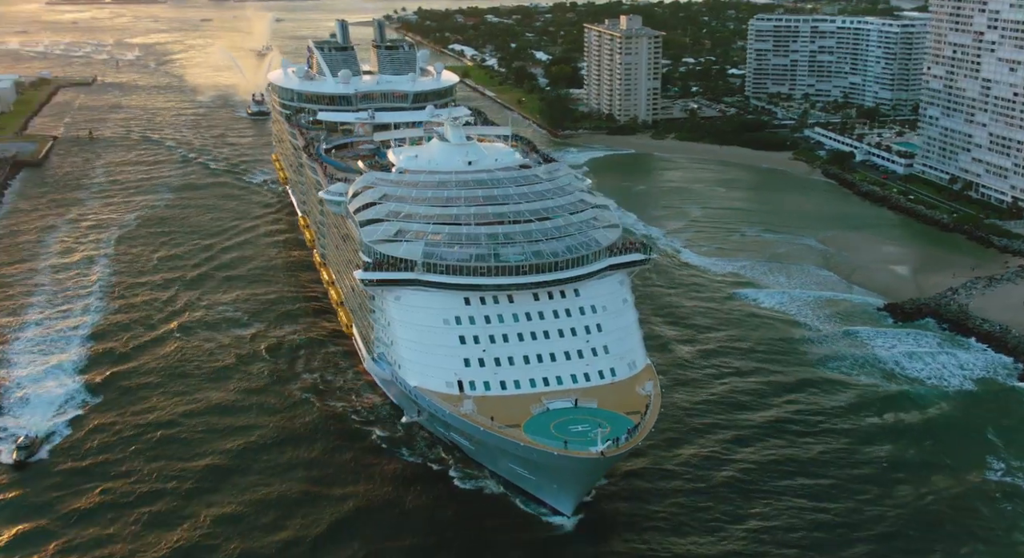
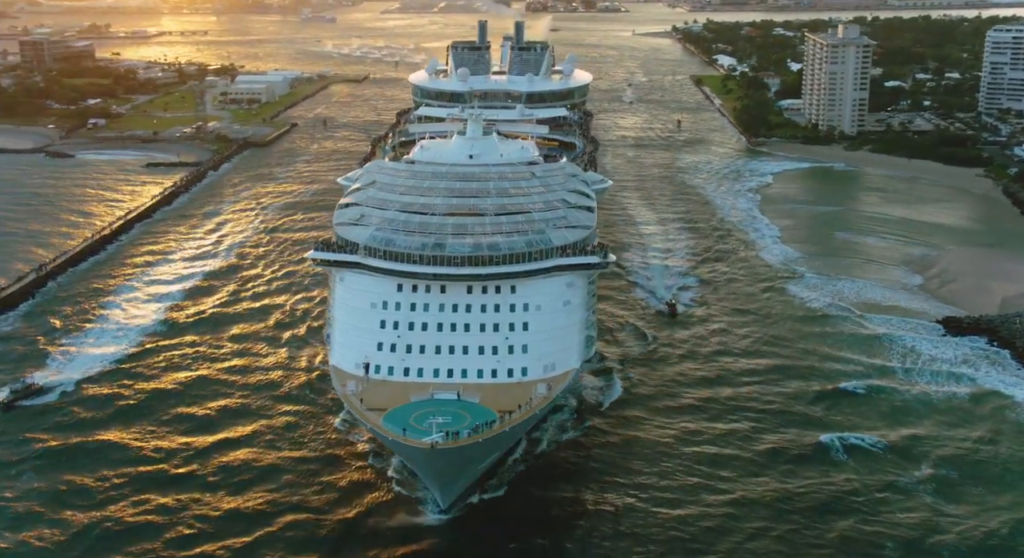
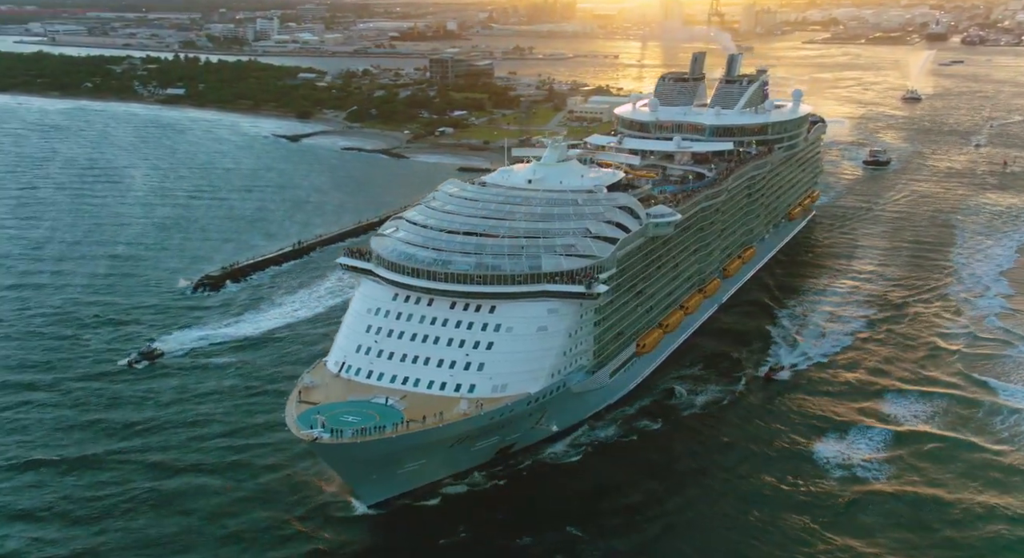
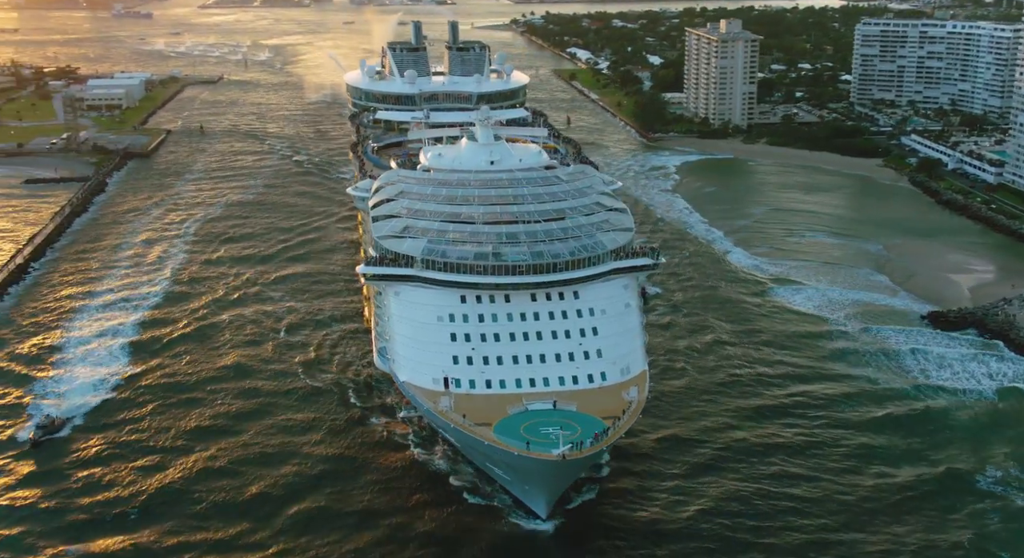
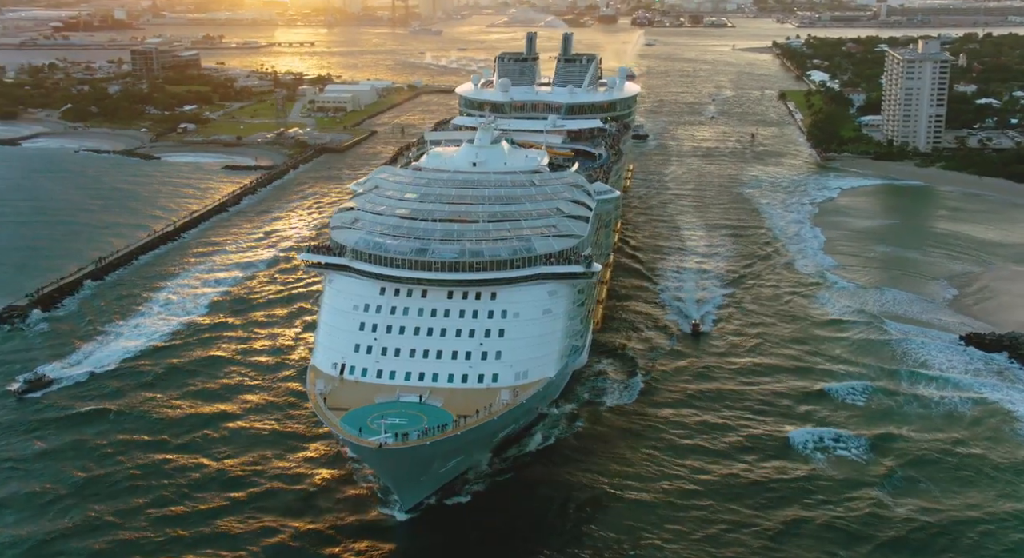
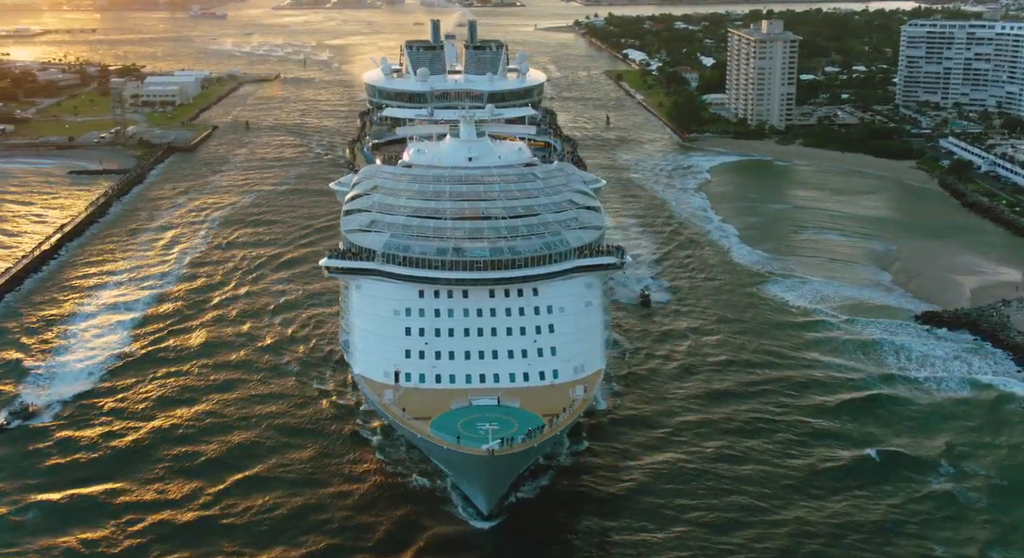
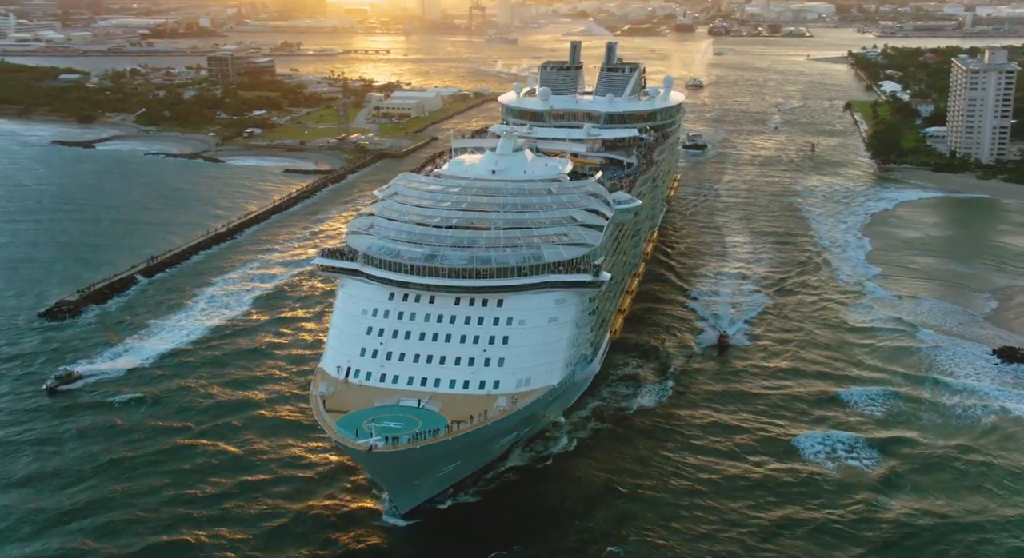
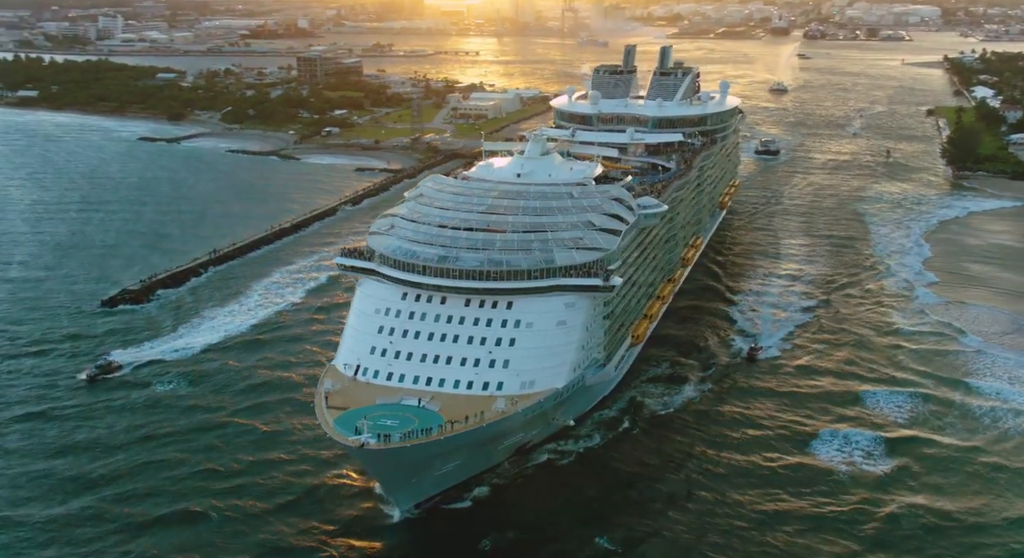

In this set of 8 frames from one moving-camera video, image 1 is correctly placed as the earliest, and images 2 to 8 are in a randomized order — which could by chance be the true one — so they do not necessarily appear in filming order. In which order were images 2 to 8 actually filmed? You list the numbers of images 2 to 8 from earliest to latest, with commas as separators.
4, 6, 2, 5, 7, 8, 3
